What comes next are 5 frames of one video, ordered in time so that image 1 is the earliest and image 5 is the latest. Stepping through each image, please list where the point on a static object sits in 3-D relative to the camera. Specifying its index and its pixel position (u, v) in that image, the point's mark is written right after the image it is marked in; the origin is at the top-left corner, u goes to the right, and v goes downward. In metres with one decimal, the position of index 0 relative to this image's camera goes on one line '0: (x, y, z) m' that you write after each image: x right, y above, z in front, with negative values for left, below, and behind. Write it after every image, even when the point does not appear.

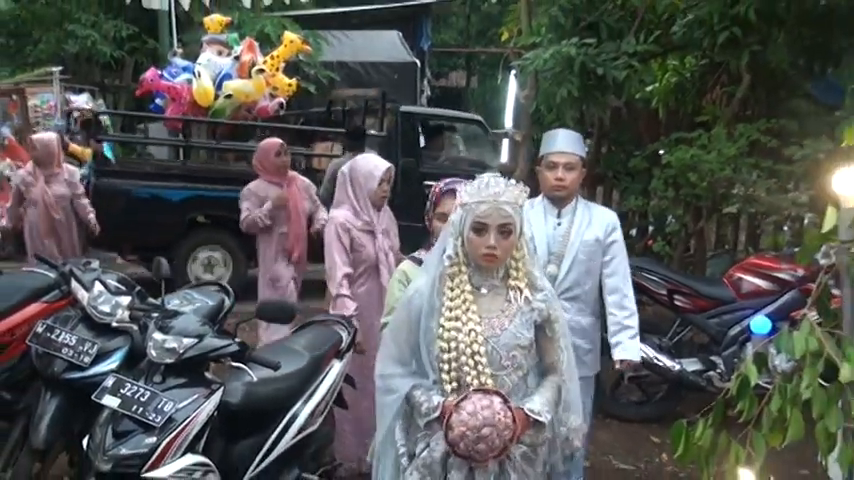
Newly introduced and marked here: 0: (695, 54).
0: (+1.5, +1.1, +5.4) m
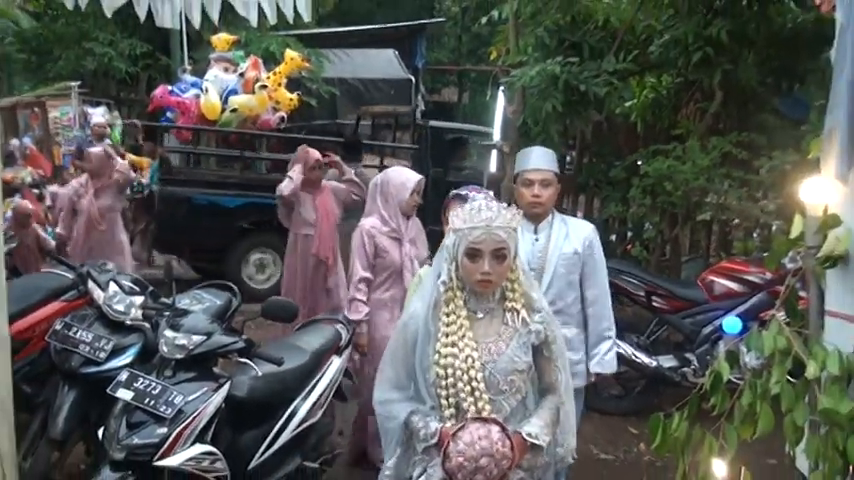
0: (+1.5, +1.1, +5.7) m
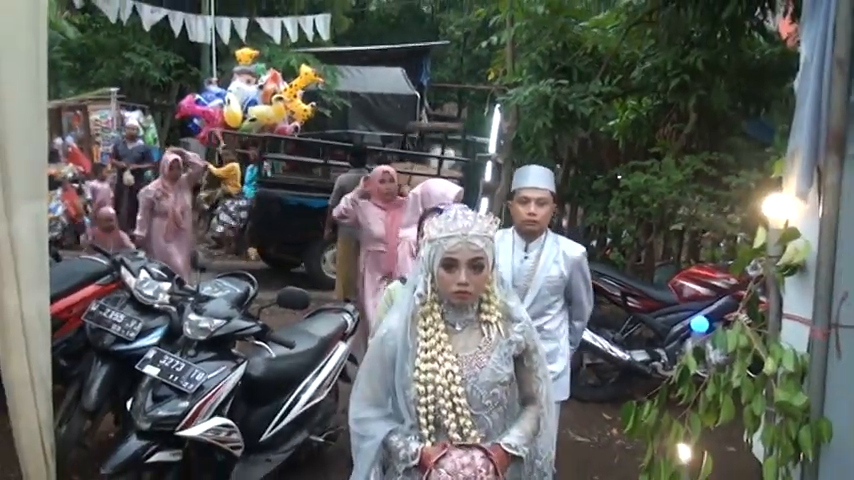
0: (+1.5, +1.0, +6.1) m
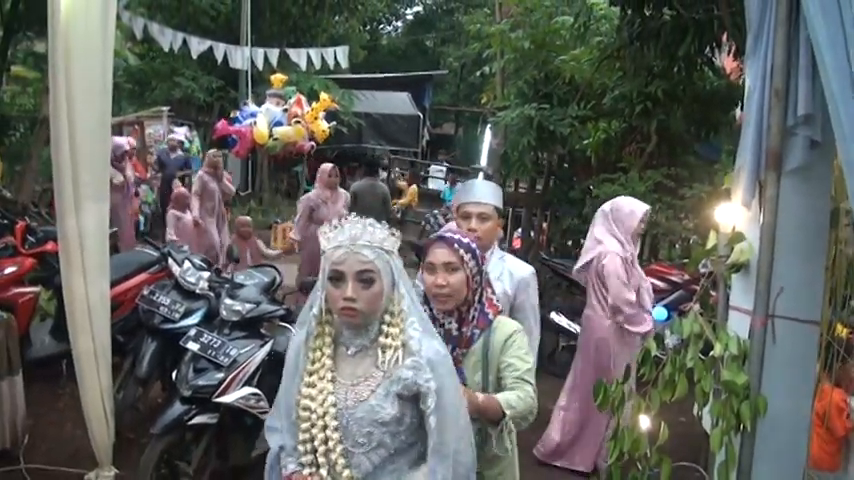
0: (+1.5, +1.0, +6.9) m
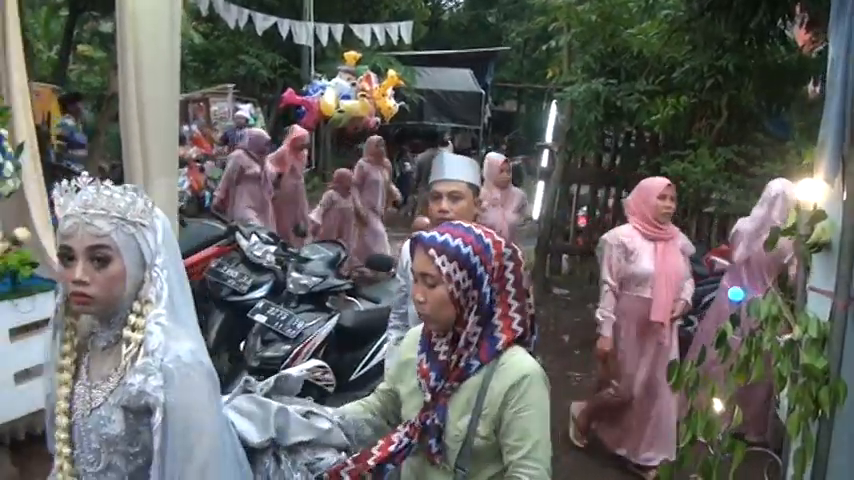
0: (+2.0, +1.1, +6.8) m
